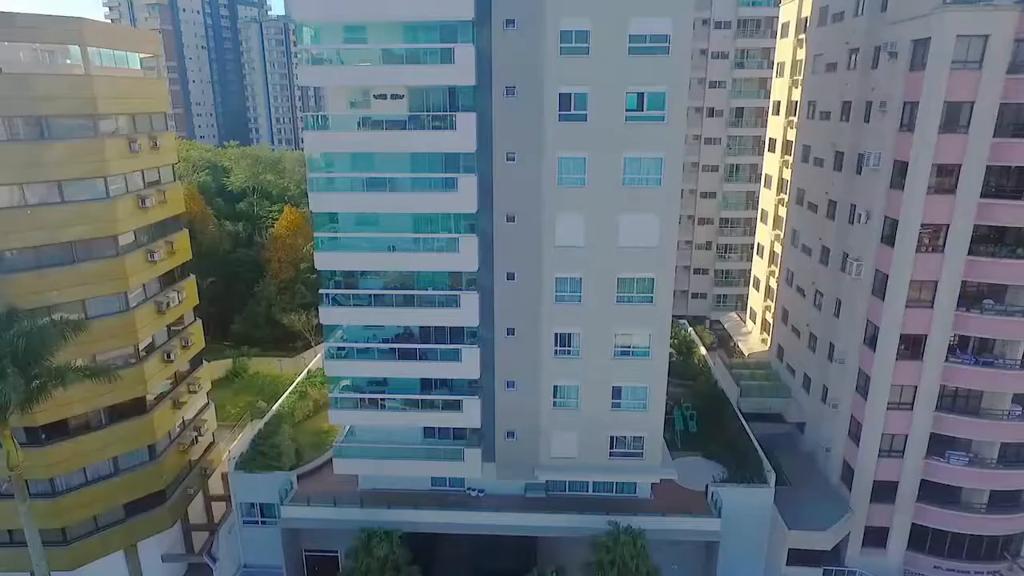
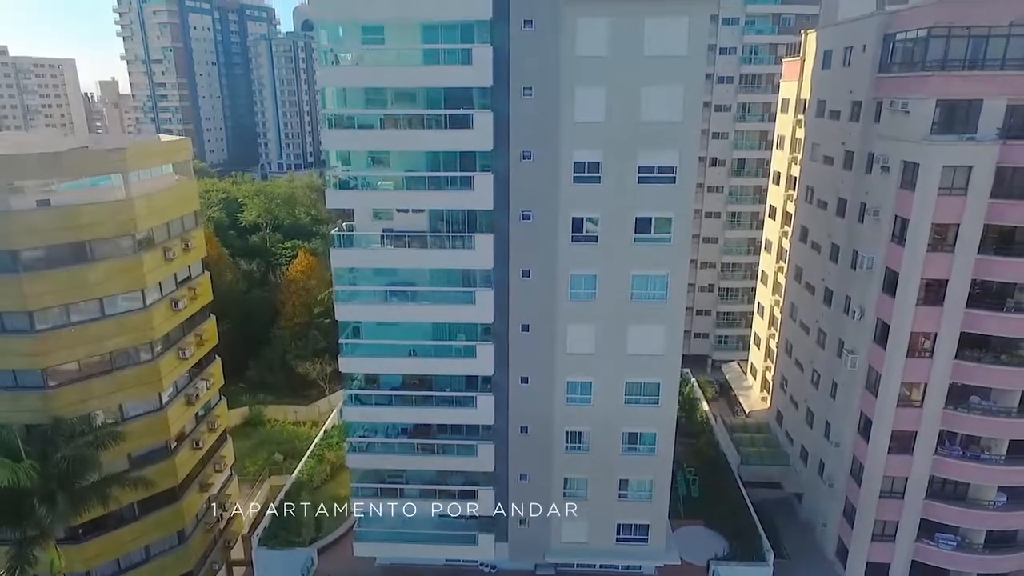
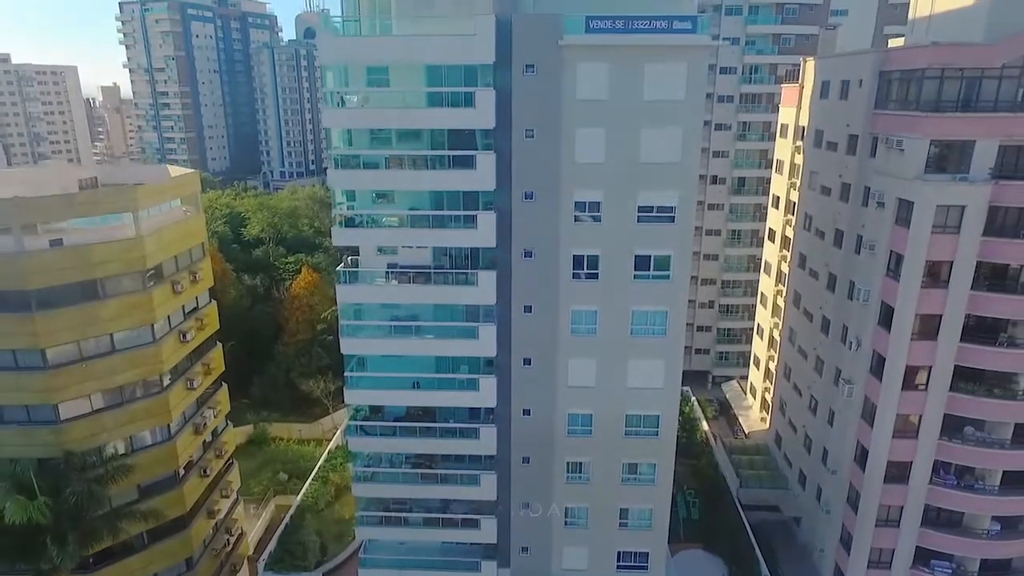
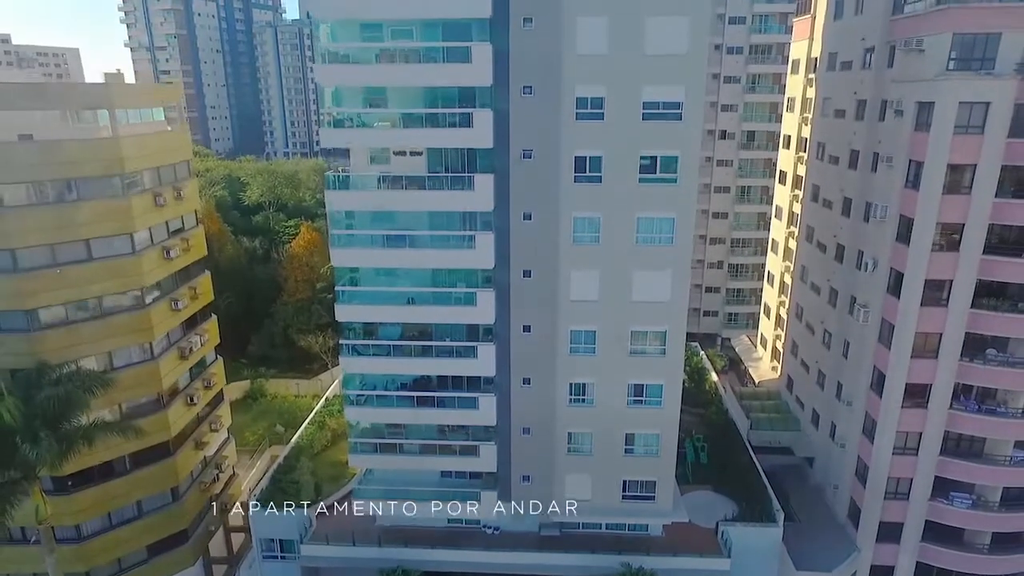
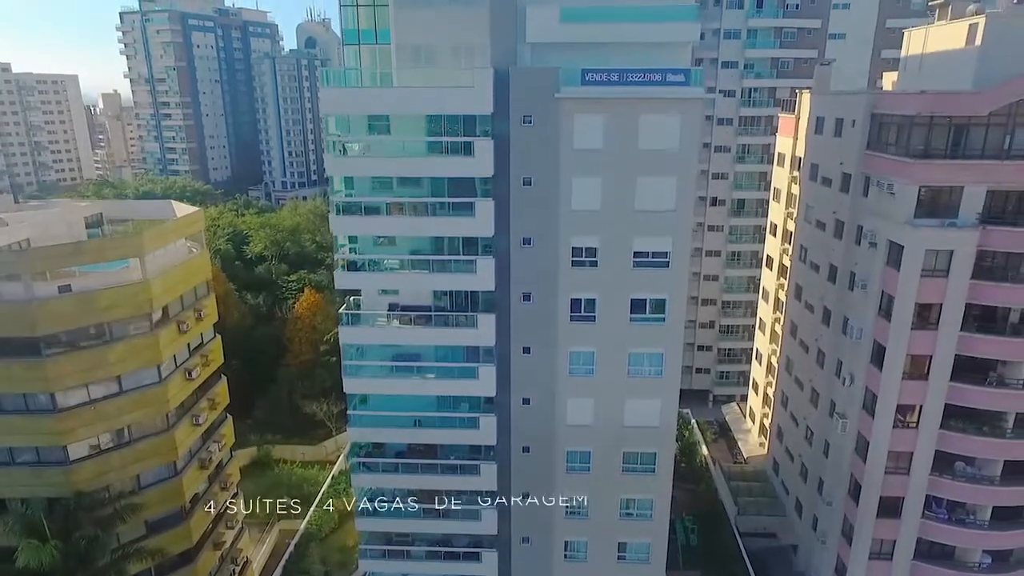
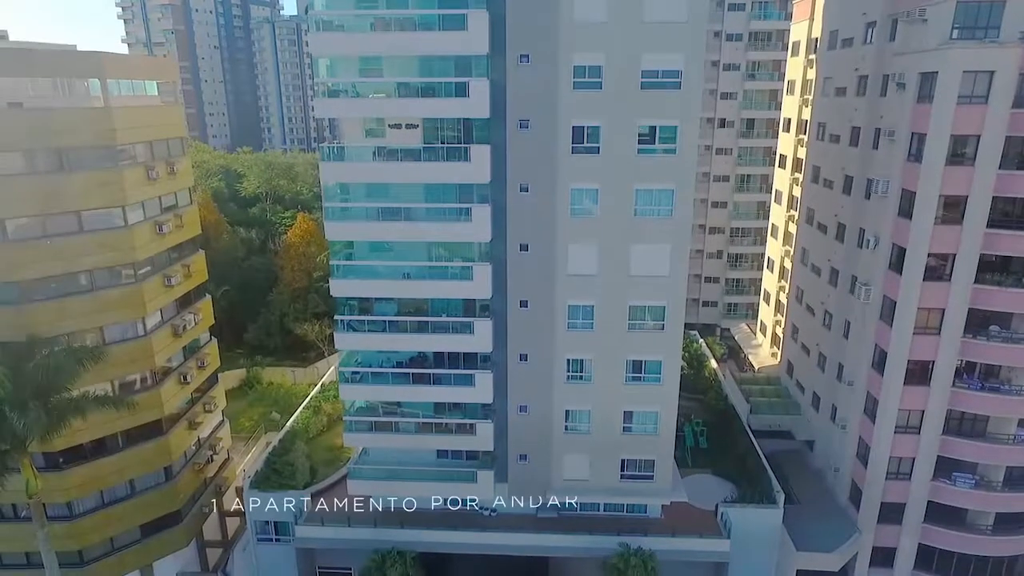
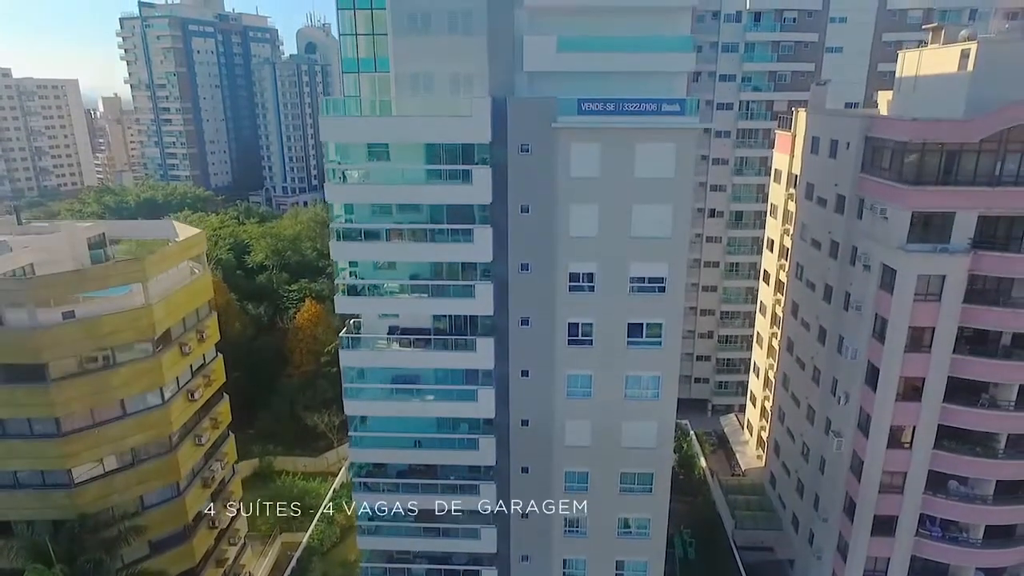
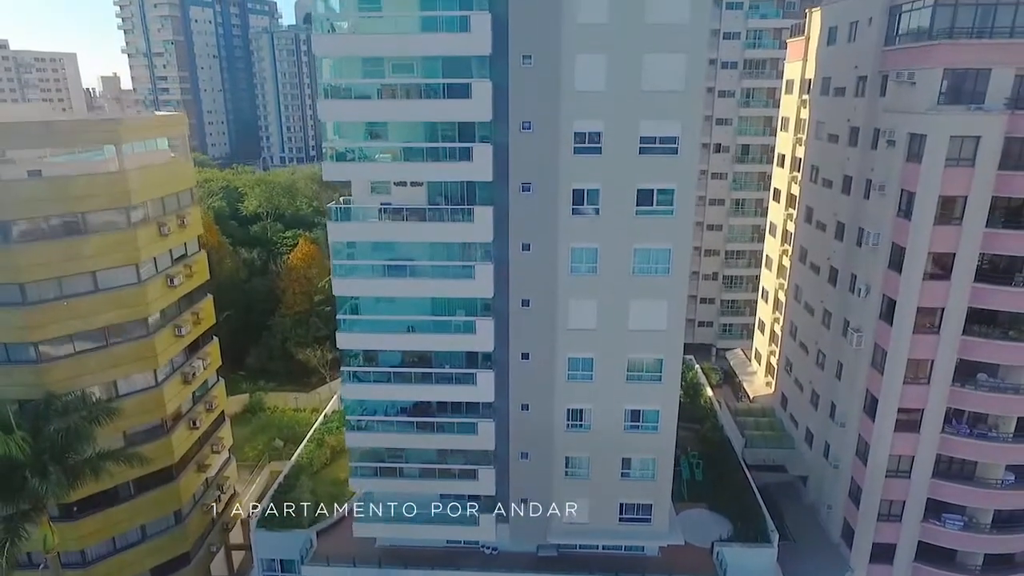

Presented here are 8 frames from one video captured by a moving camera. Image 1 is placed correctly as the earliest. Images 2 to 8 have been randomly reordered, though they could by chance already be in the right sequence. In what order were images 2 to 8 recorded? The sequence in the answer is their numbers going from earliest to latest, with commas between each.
6, 4, 8, 2, 3, 5, 7
